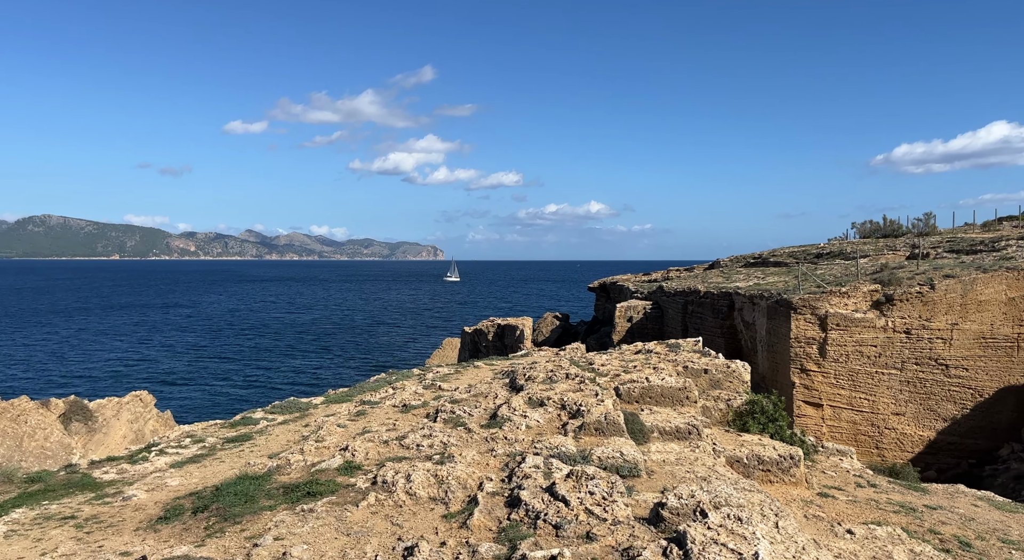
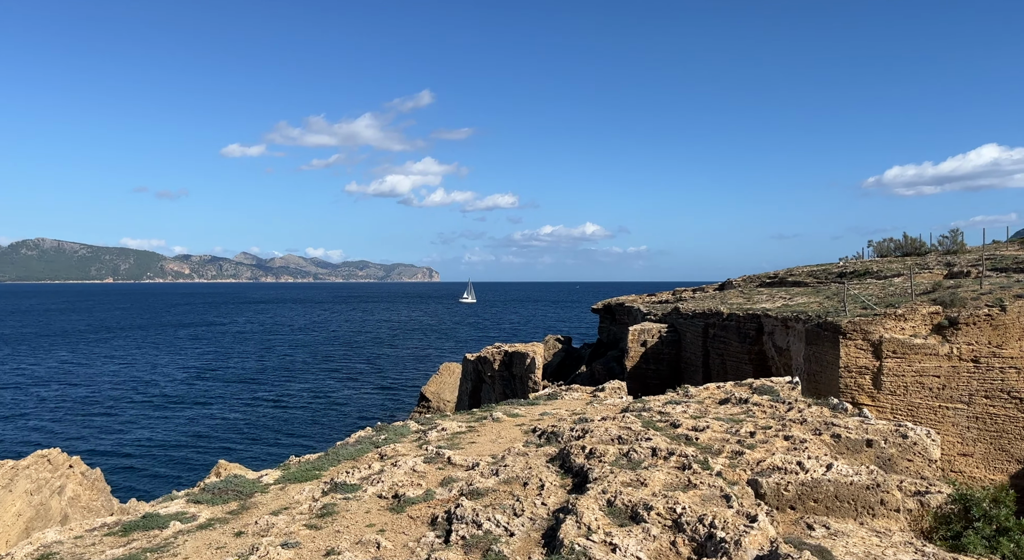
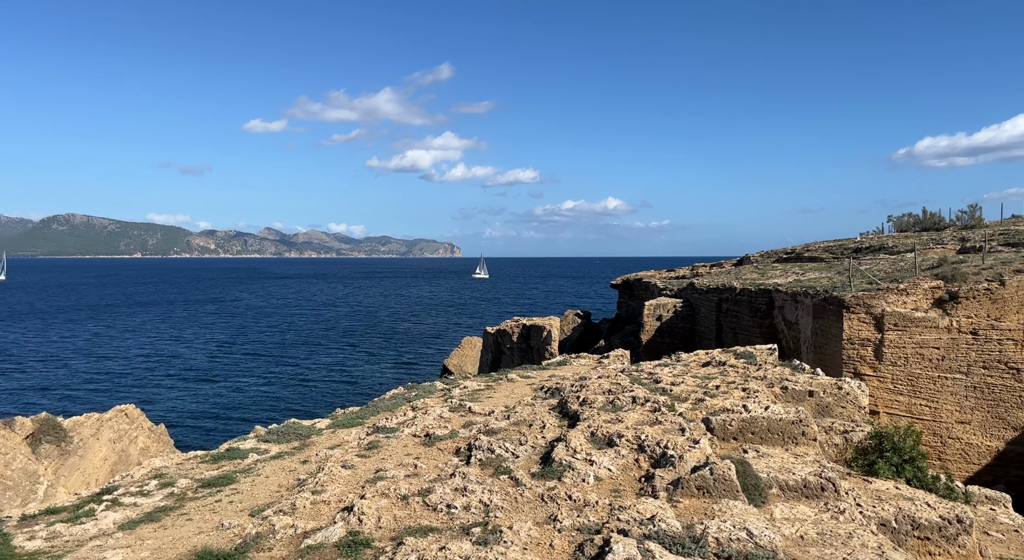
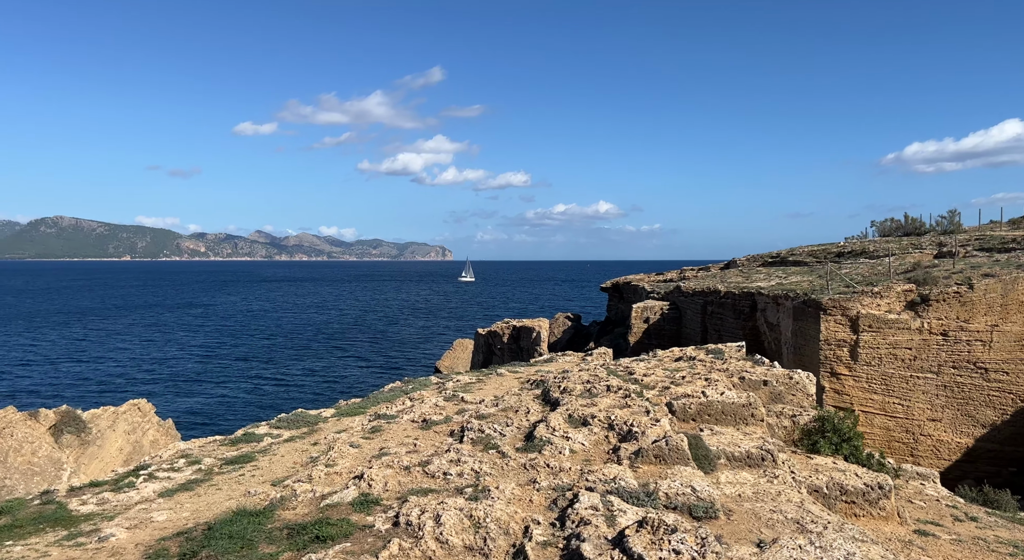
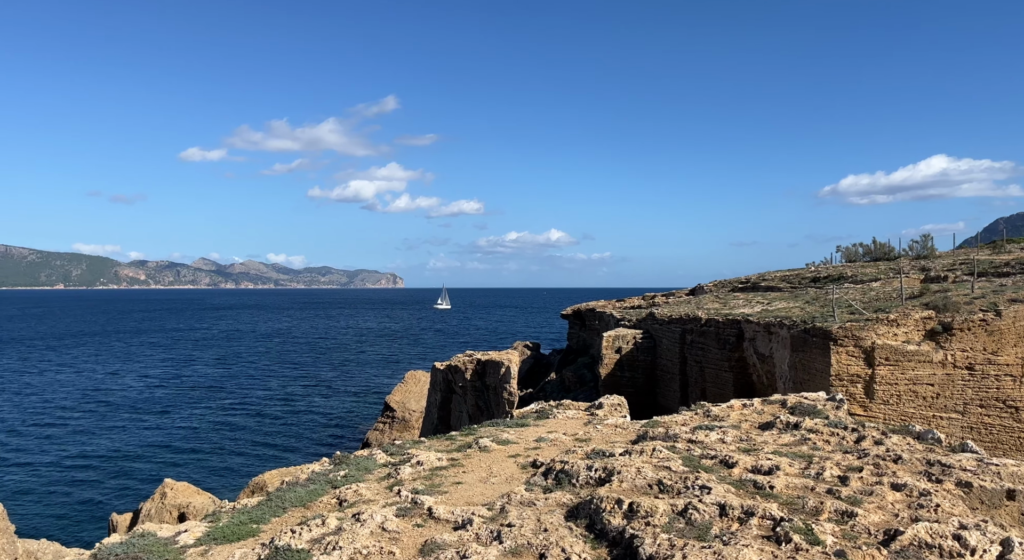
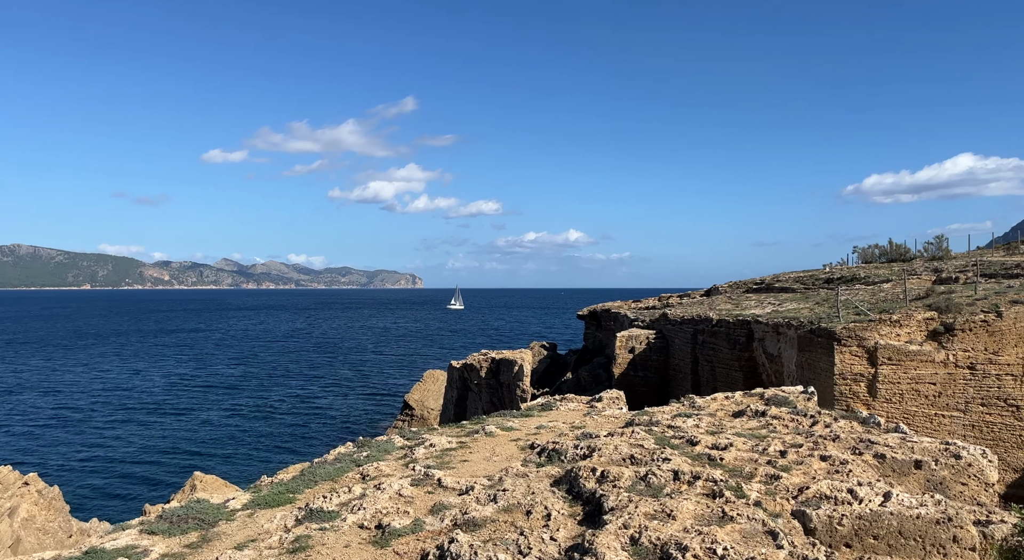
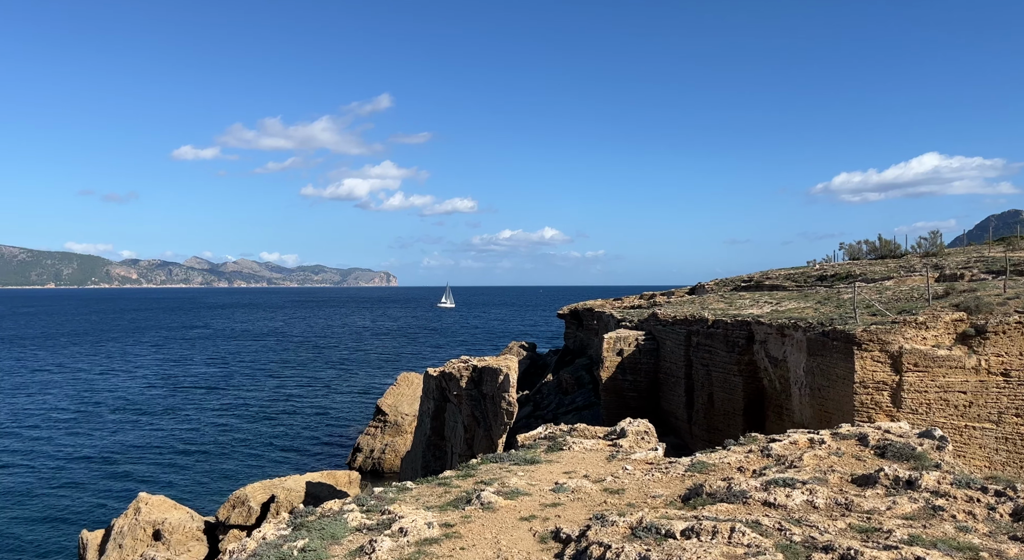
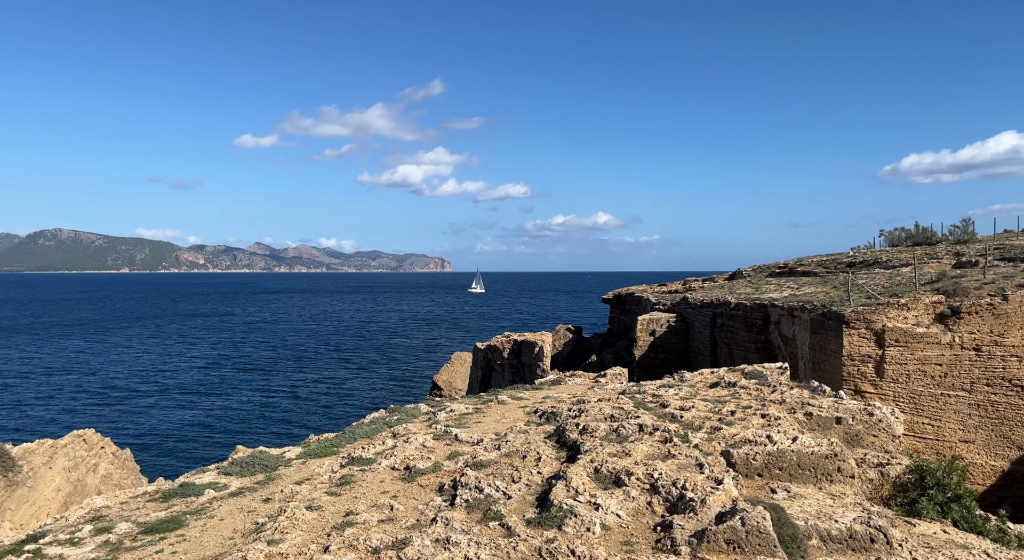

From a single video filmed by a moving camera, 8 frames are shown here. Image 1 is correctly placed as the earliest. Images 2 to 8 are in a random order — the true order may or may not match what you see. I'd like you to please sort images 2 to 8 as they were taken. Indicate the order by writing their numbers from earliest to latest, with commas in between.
4, 3, 8, 2, 6, 5, 7
